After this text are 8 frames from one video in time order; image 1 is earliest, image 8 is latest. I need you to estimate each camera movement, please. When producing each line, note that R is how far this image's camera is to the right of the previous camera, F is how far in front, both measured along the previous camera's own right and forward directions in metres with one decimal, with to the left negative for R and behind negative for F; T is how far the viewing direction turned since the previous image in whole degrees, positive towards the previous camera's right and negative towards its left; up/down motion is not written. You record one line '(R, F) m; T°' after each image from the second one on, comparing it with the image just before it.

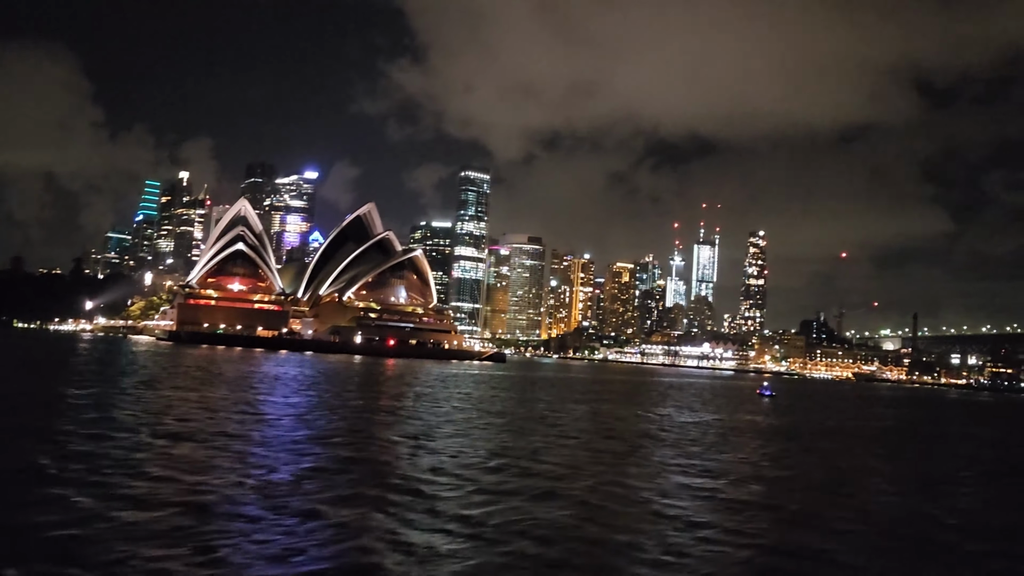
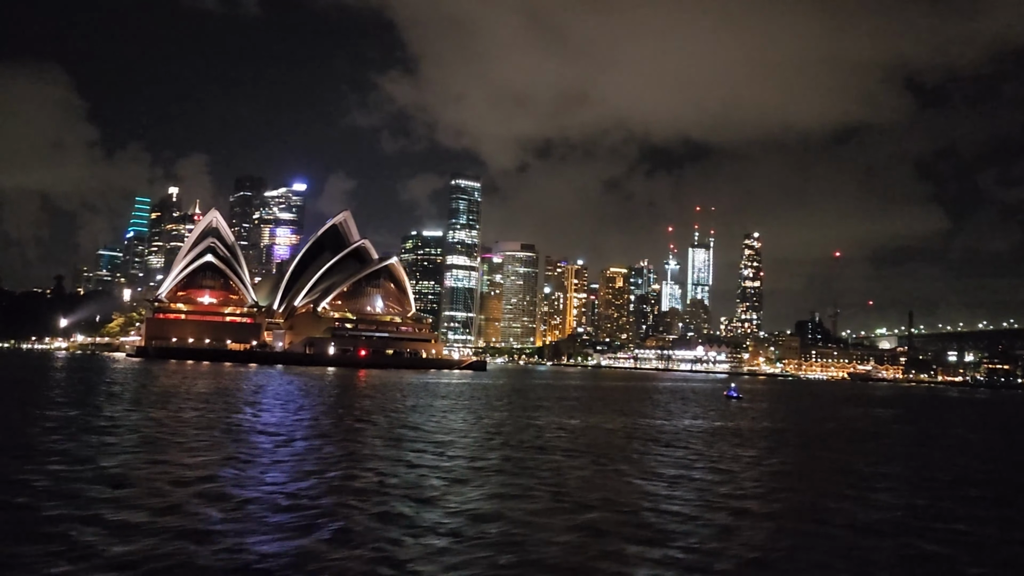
(+1.1, +1.3) m; 0°
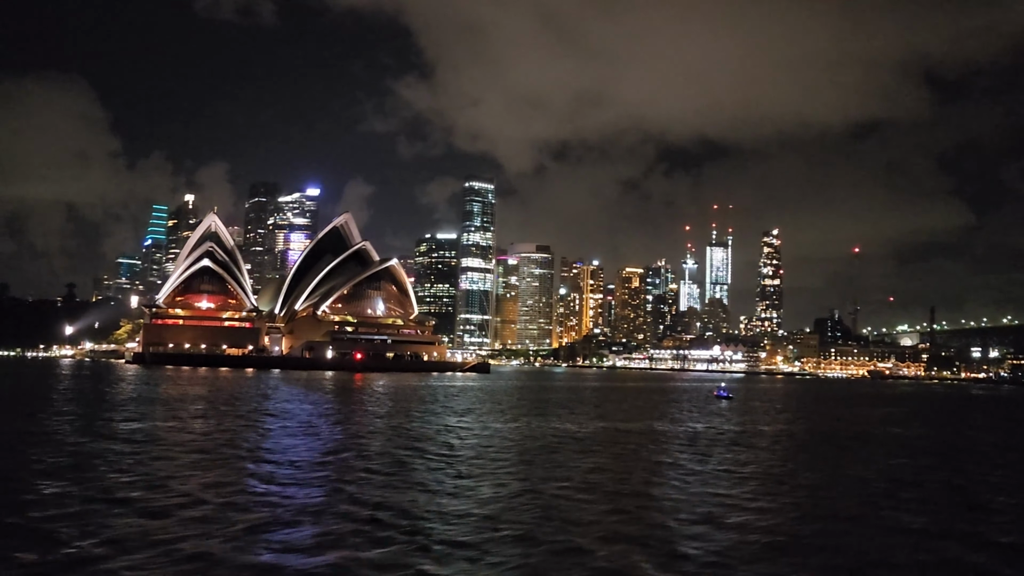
(+1.0, +1.0) m; -1°
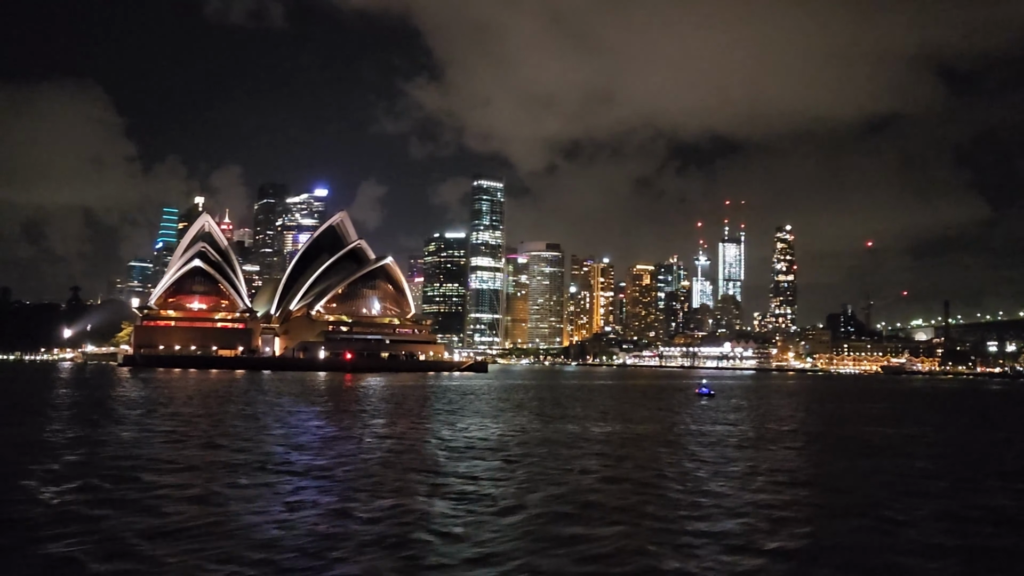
(+0.9, +1.0) m; -1°
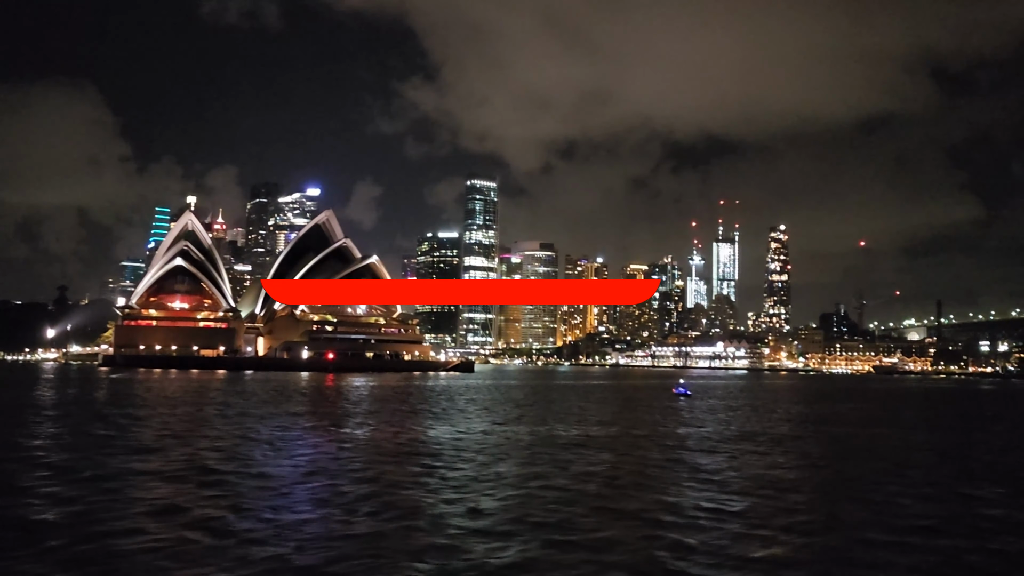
(+0.5, +0.5) m; 0°
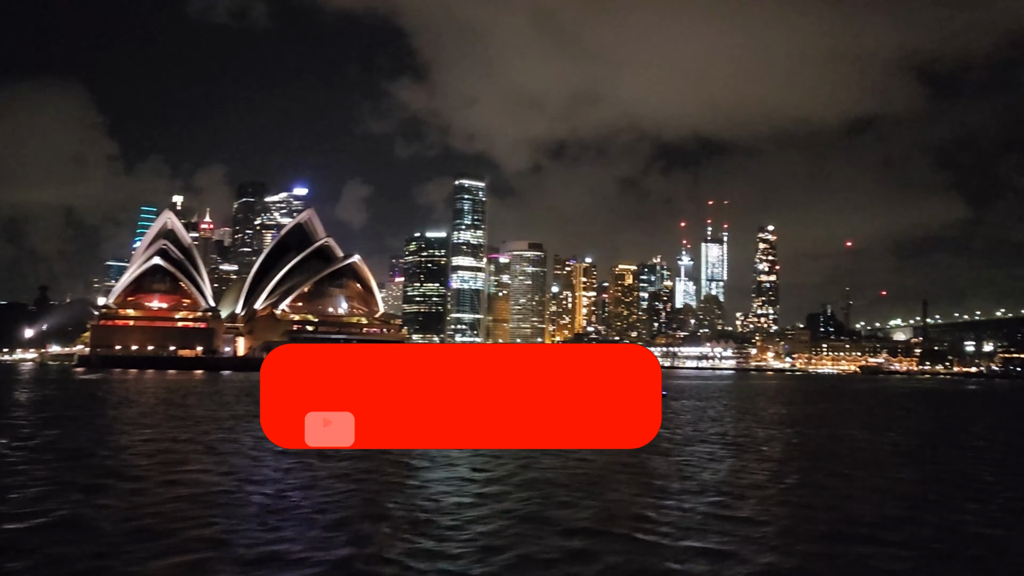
(+0.4, +0.4) m; +1°
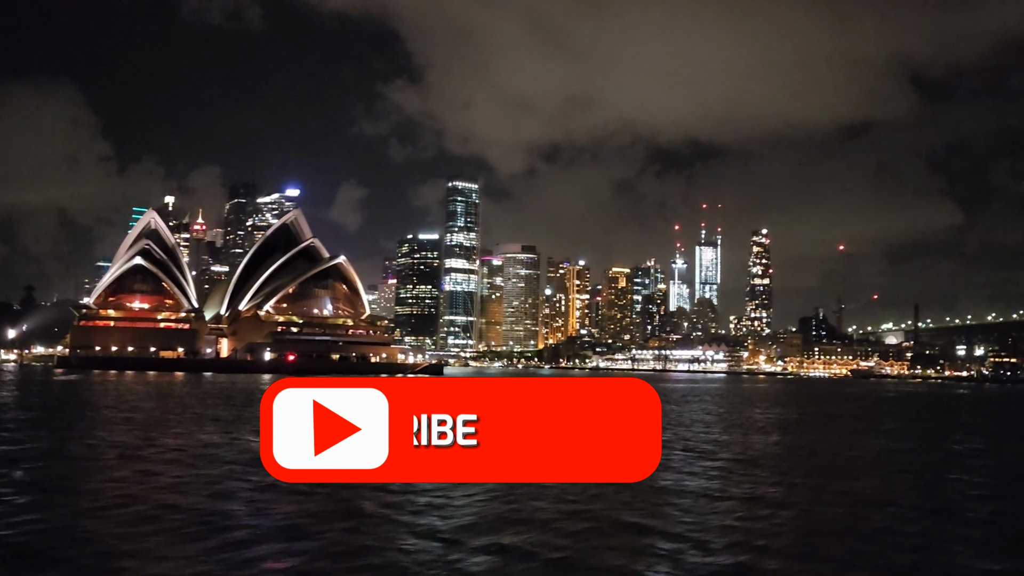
(+0.4, +0.5) m; 0°
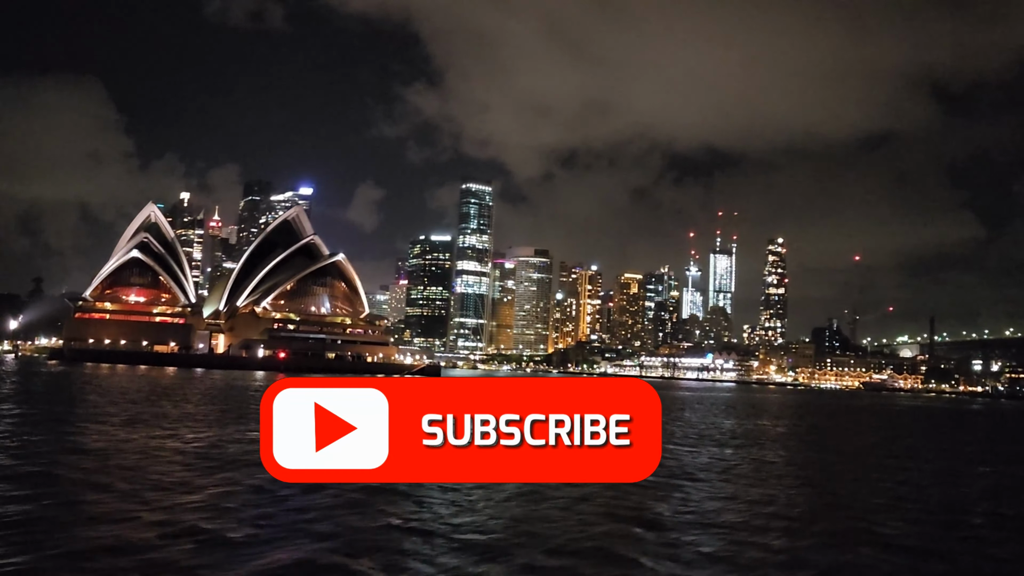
(+0.7, +0.8) m; -1°
